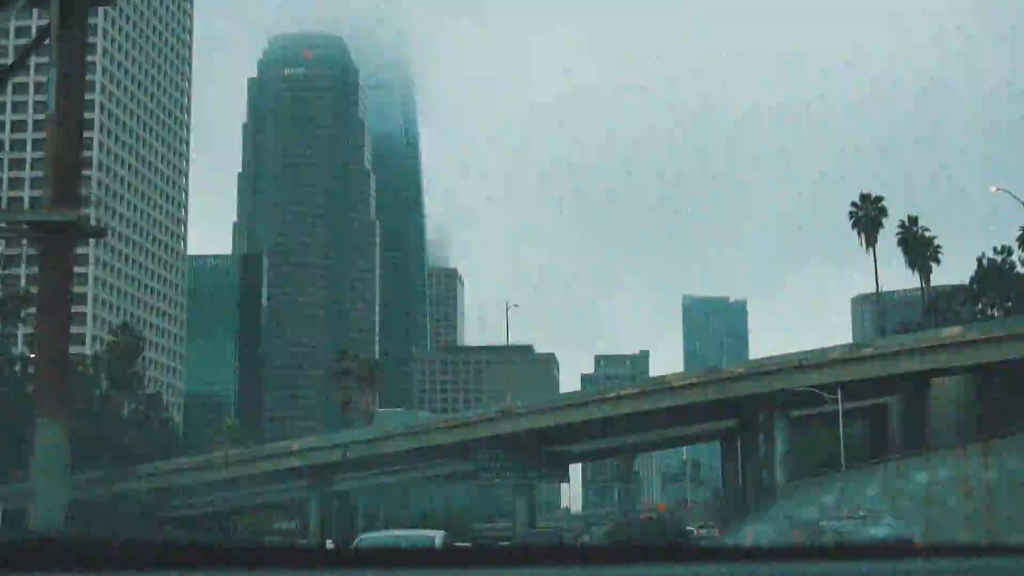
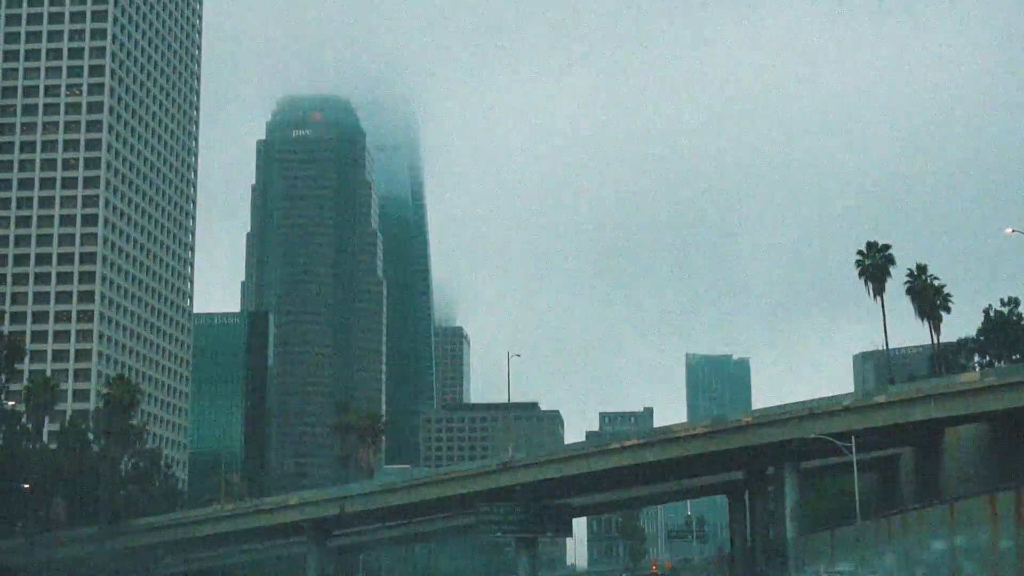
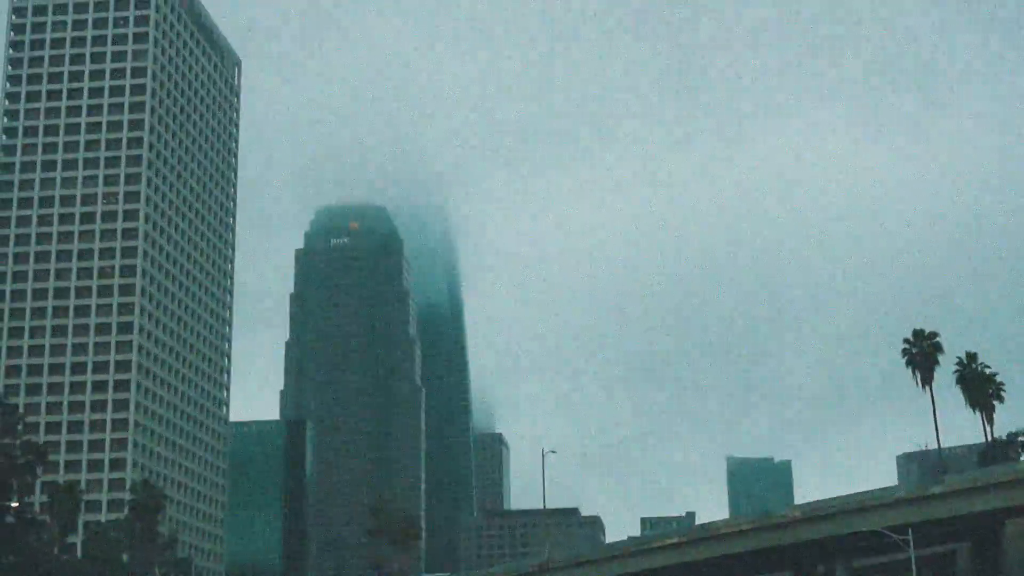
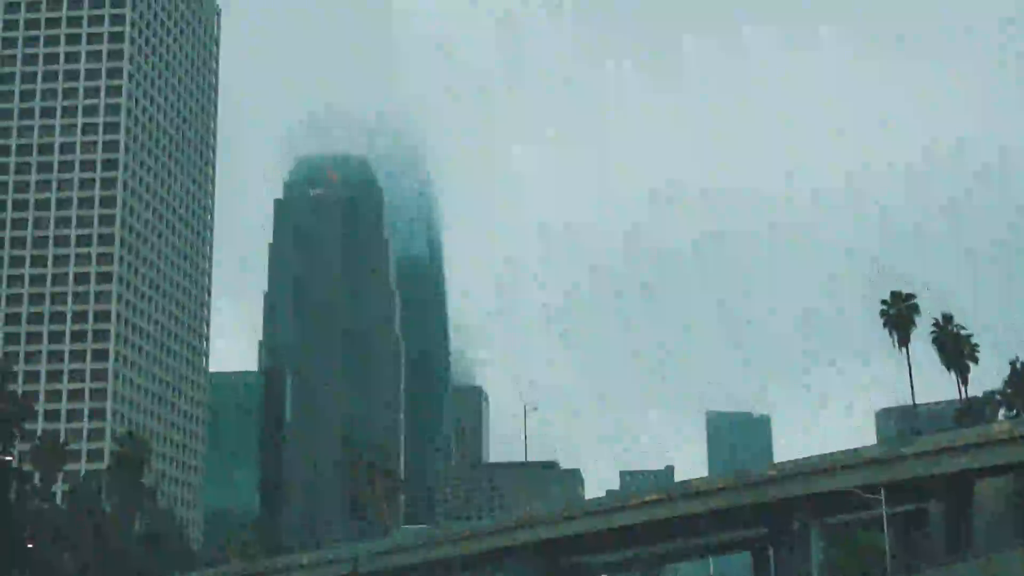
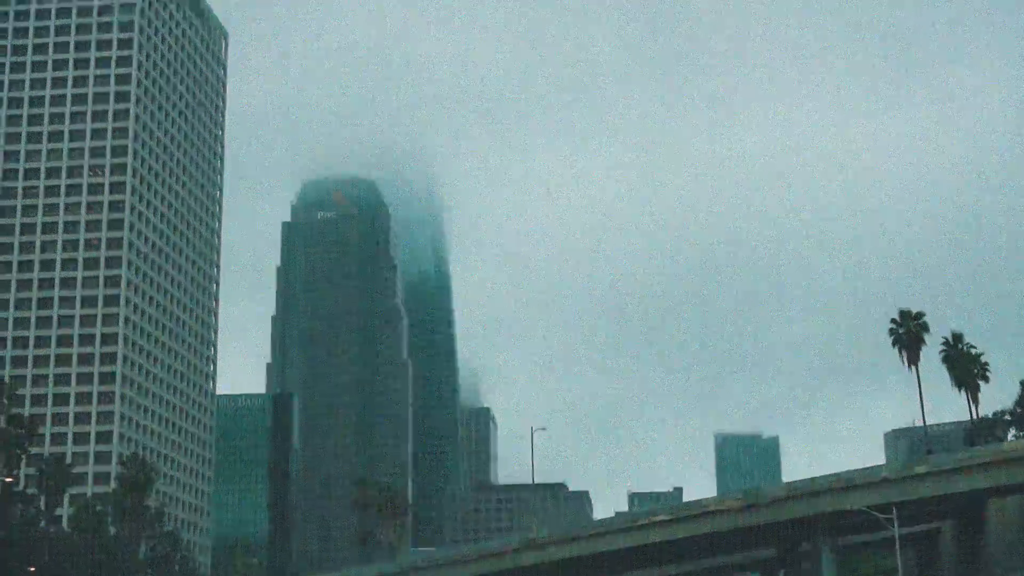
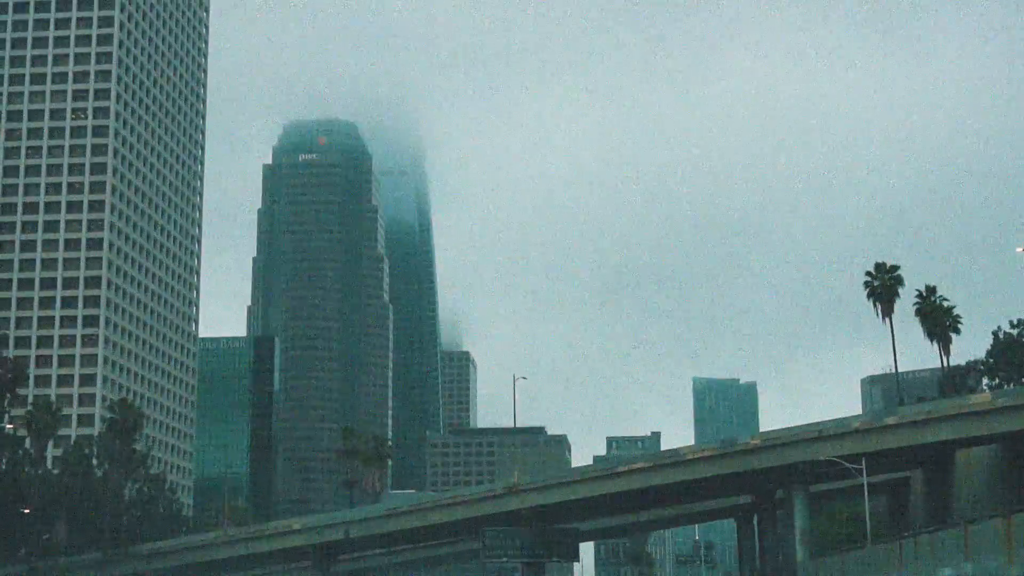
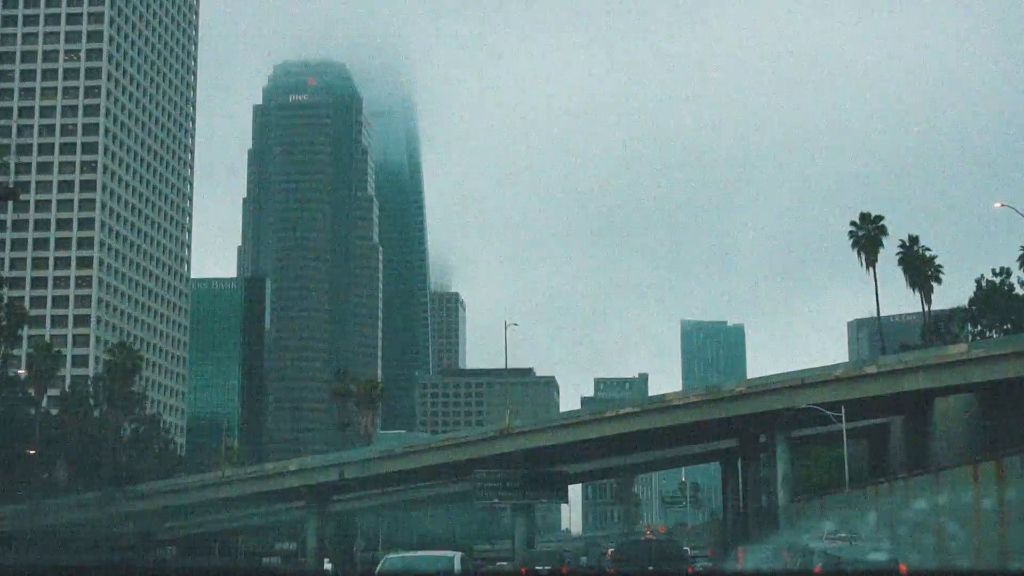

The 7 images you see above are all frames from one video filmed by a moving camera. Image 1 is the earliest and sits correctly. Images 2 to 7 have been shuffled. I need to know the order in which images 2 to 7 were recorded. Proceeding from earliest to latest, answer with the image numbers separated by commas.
7, 2, 6, 4, 5, 3
